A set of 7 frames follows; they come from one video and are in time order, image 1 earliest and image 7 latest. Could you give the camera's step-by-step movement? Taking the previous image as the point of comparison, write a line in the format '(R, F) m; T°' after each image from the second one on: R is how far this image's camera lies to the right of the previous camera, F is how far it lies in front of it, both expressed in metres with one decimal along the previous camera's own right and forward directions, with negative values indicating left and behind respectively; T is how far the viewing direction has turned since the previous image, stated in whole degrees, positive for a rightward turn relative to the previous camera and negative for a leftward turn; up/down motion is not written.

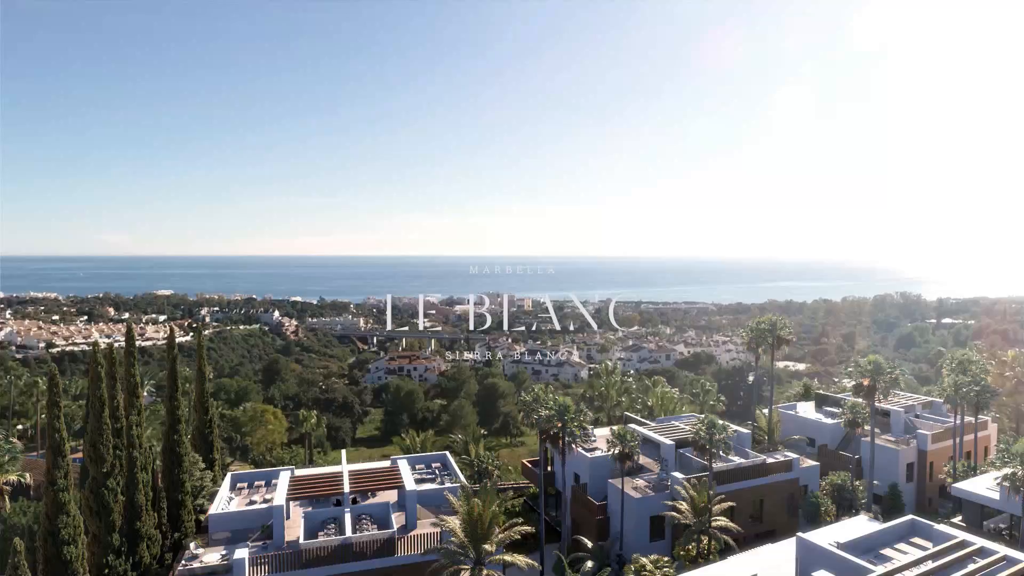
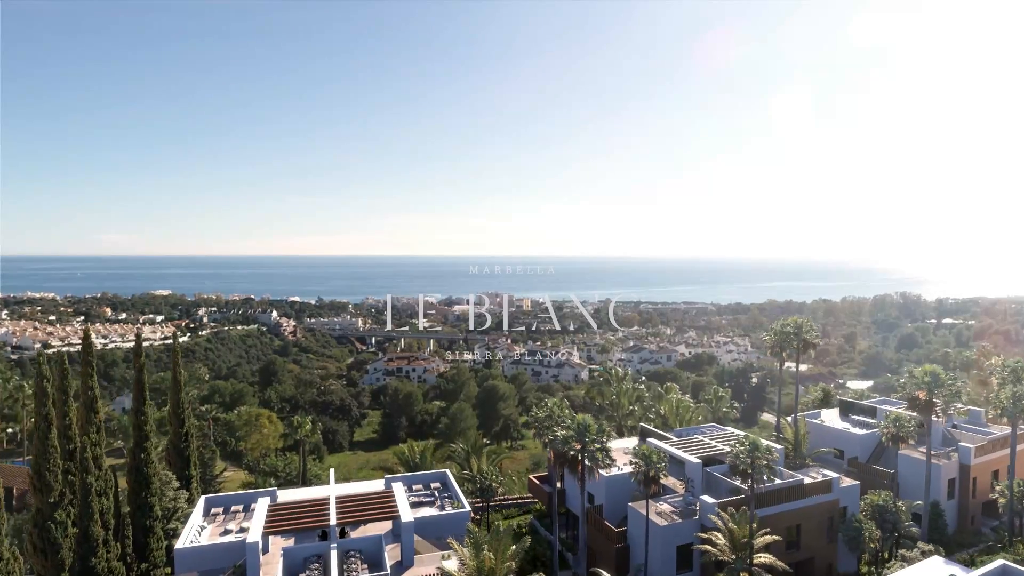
(-0.1, +0.8) m; 0°
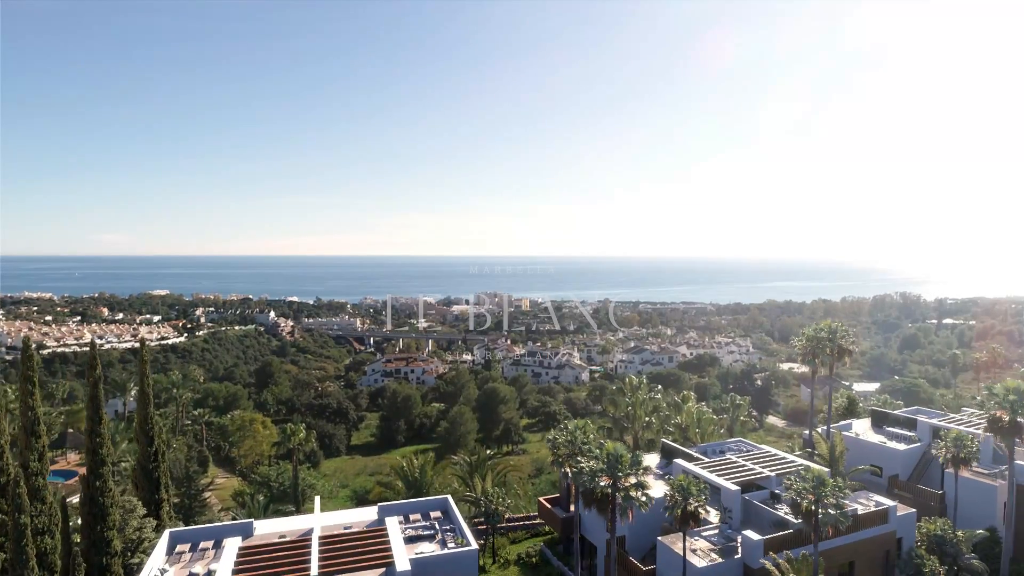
(-0.2, +0.9) m; 0°
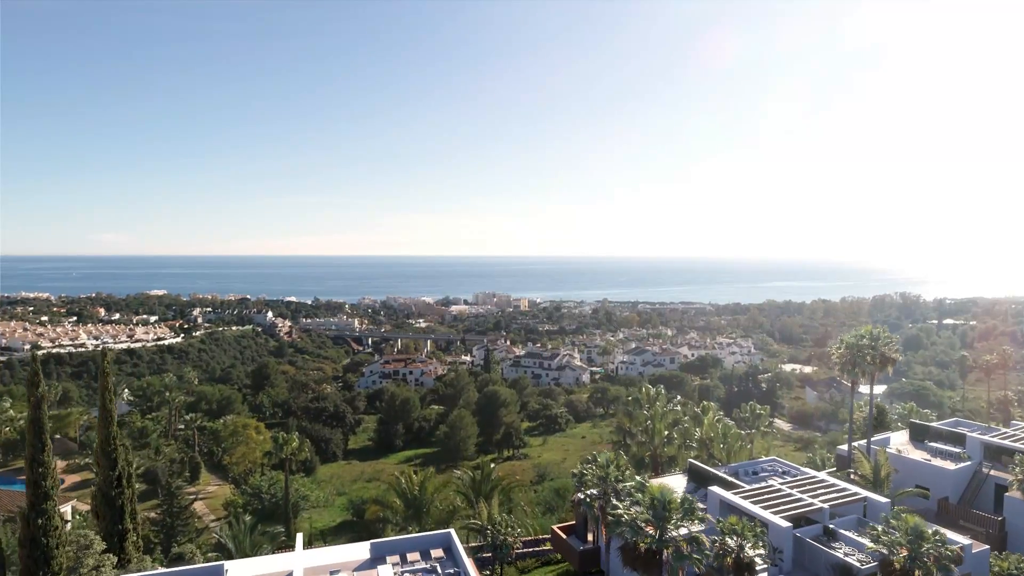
(-0.2, +0.9) m; 0°
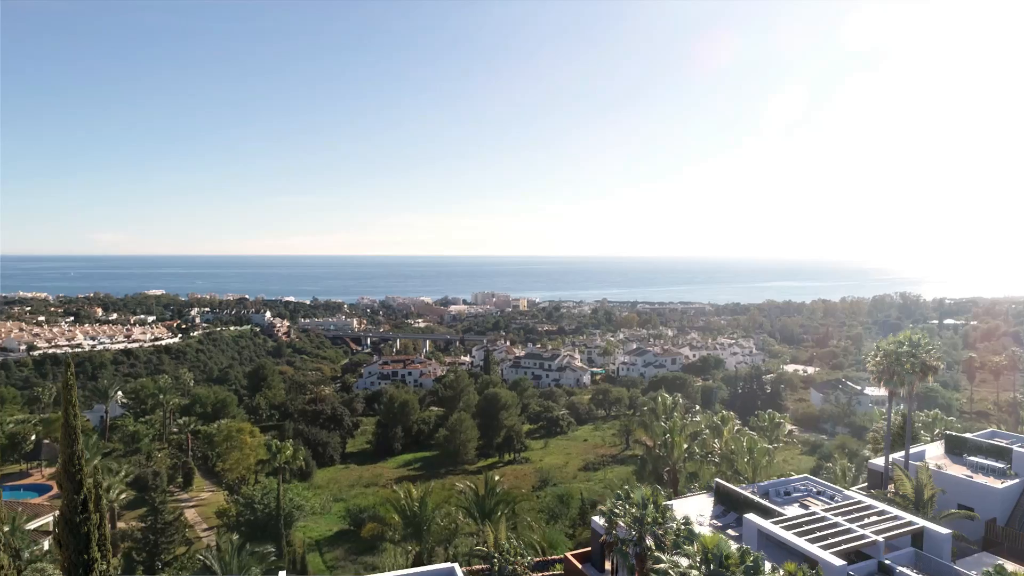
(-0.1, +0.7) m; 0°
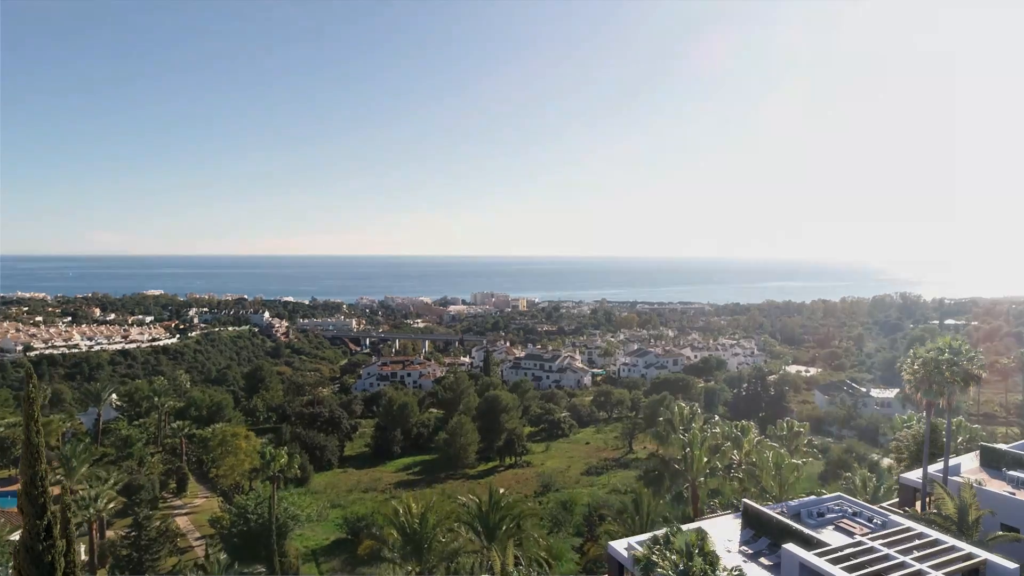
(-0.1, +0.6) m; 0°
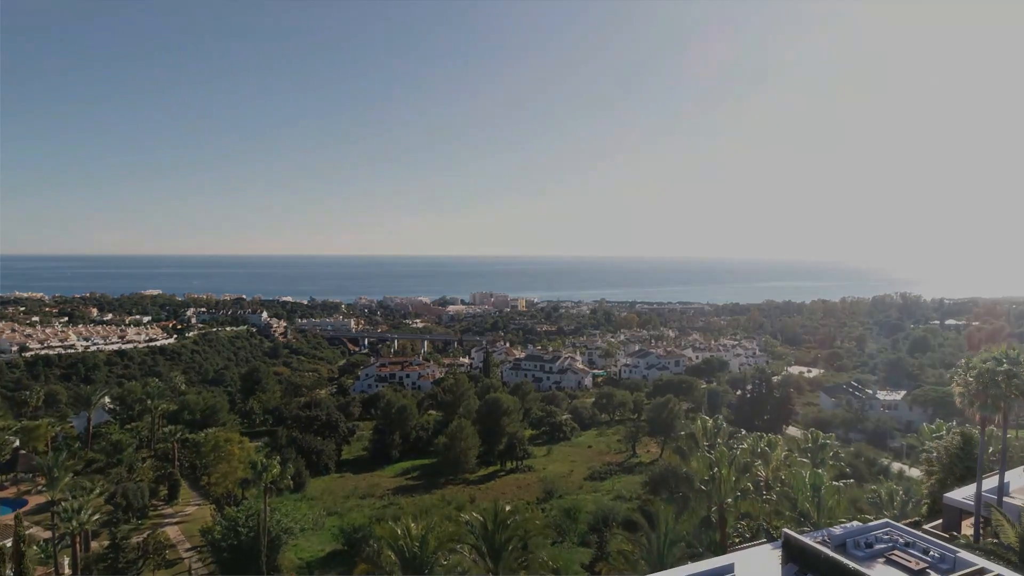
(-0.1, +0.8) m; 0°
